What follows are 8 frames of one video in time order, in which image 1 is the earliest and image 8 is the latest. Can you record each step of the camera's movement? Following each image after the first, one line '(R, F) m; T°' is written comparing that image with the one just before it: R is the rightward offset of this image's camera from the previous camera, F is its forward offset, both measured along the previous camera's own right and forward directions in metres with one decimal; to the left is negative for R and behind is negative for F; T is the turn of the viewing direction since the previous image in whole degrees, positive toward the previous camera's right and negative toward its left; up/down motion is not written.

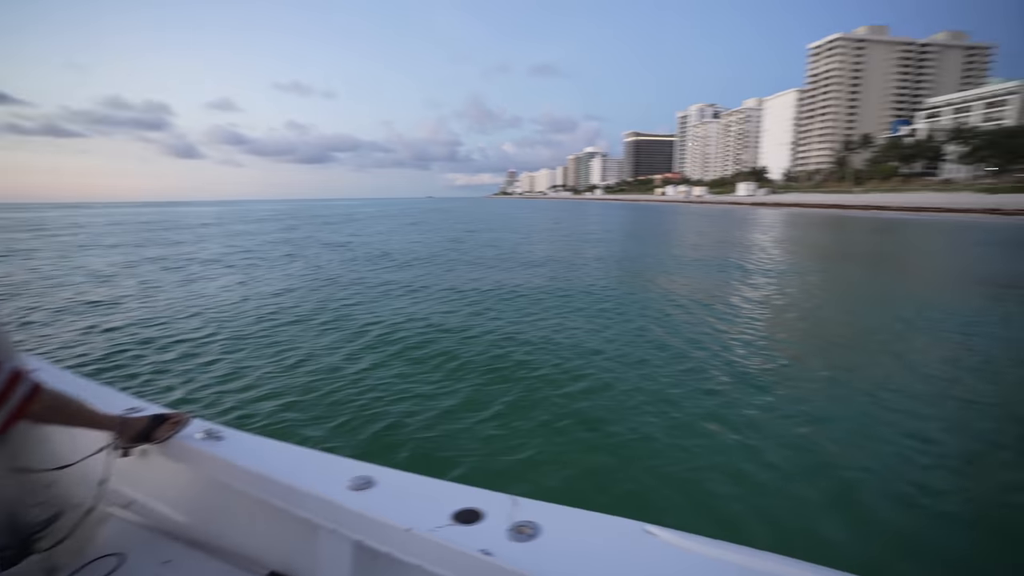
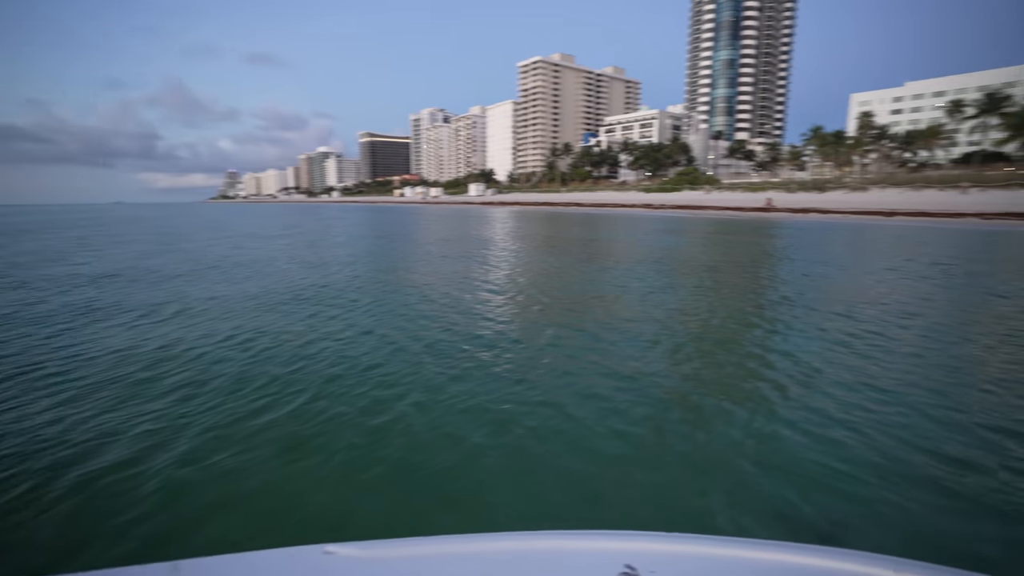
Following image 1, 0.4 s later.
(-1.1, -0.1) m; +29°
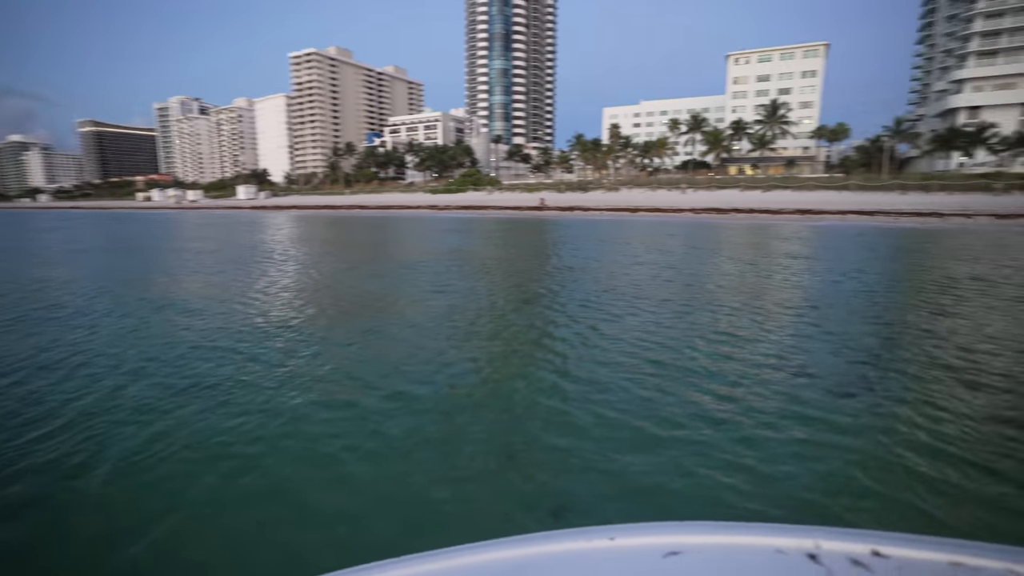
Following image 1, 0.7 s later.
(+0.2, +0.1) m; +21°
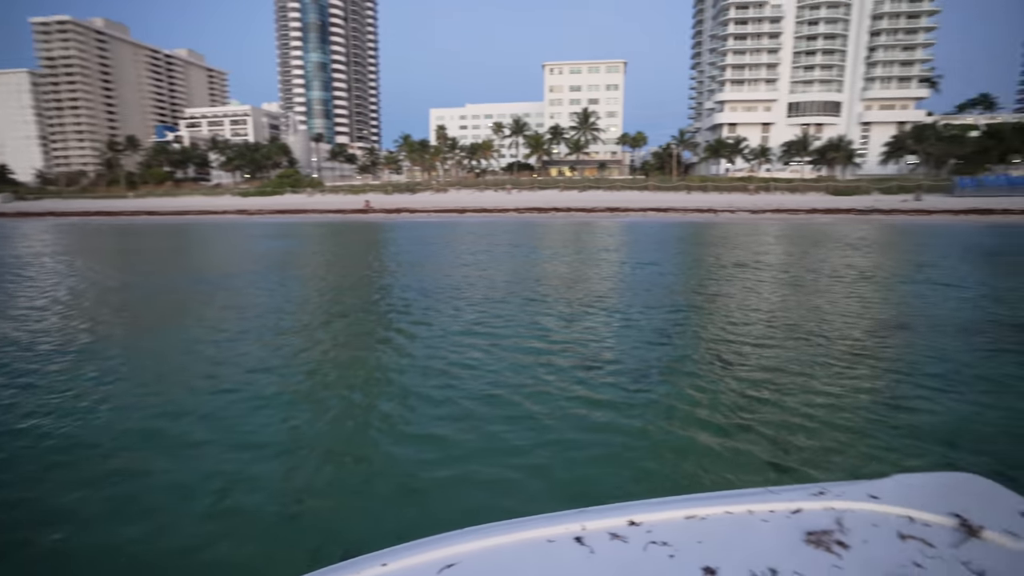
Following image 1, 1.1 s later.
(+0.3, -0.1) m; +17°
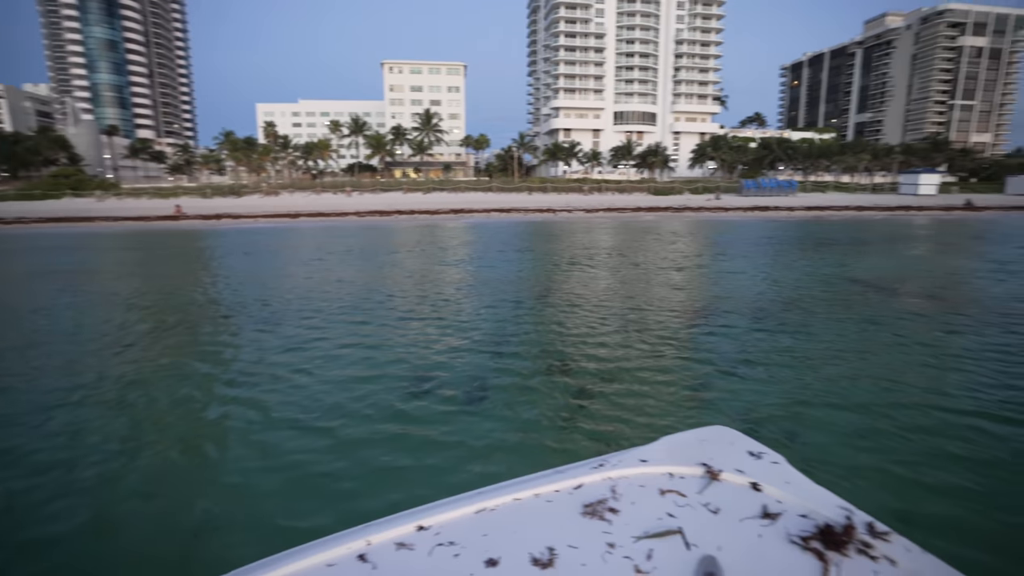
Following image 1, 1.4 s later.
(+0.4, -0.1) m; +16°
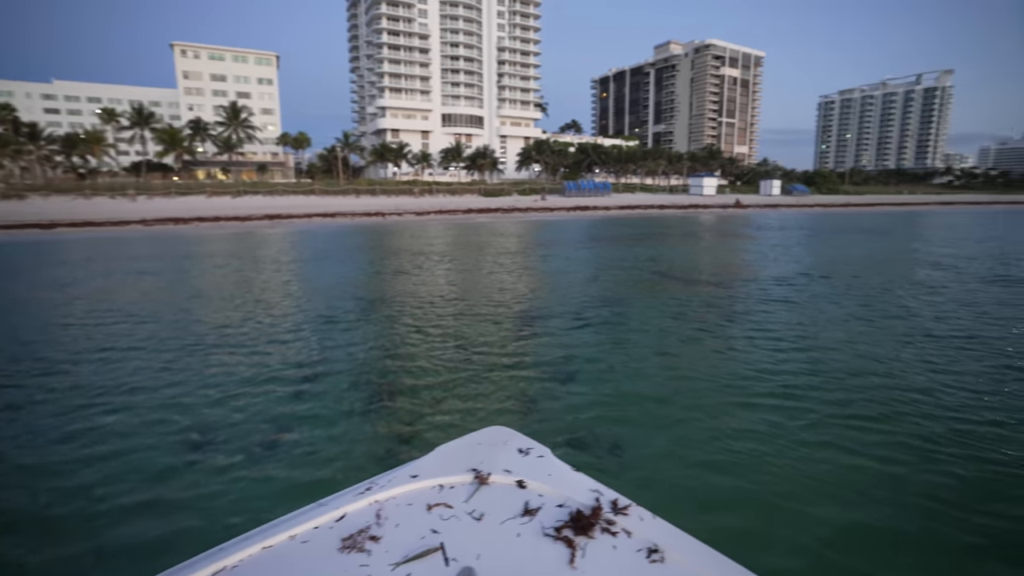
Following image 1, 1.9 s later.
(+0.5, 0.0) m; +17°
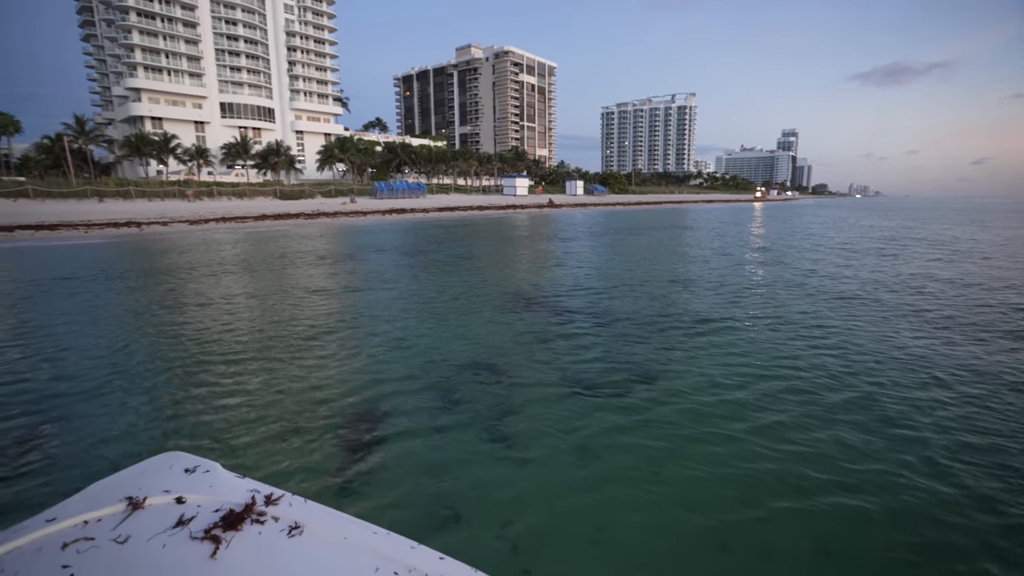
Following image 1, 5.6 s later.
(+0.1, +3.3) m; +20°
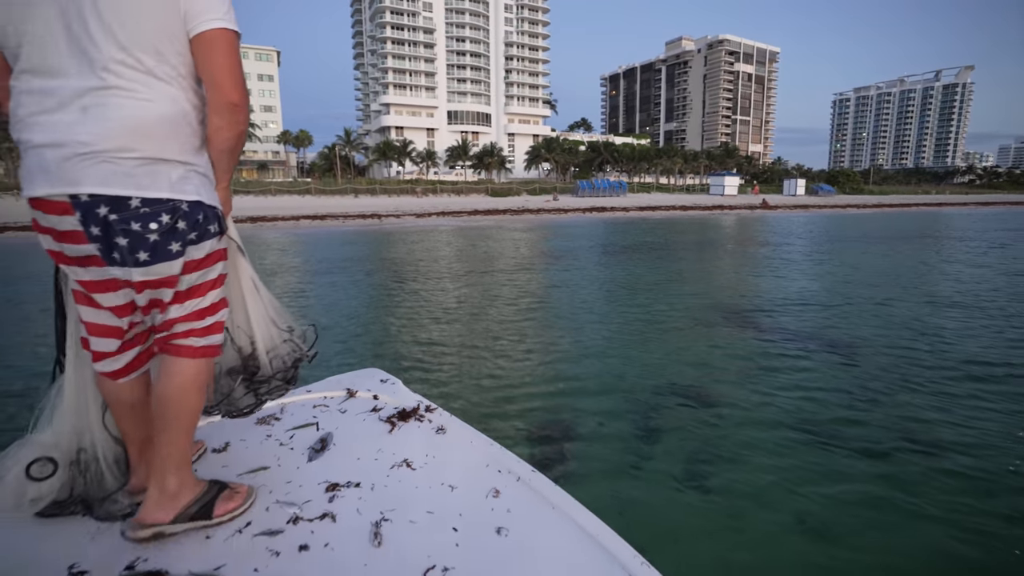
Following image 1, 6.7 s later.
(-0.4, -0.3) m; -20°
